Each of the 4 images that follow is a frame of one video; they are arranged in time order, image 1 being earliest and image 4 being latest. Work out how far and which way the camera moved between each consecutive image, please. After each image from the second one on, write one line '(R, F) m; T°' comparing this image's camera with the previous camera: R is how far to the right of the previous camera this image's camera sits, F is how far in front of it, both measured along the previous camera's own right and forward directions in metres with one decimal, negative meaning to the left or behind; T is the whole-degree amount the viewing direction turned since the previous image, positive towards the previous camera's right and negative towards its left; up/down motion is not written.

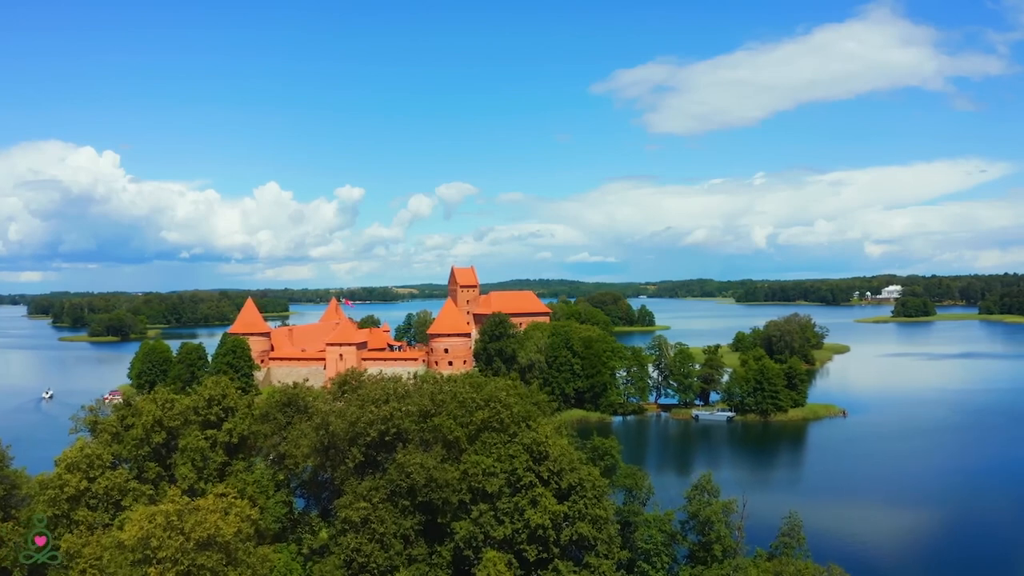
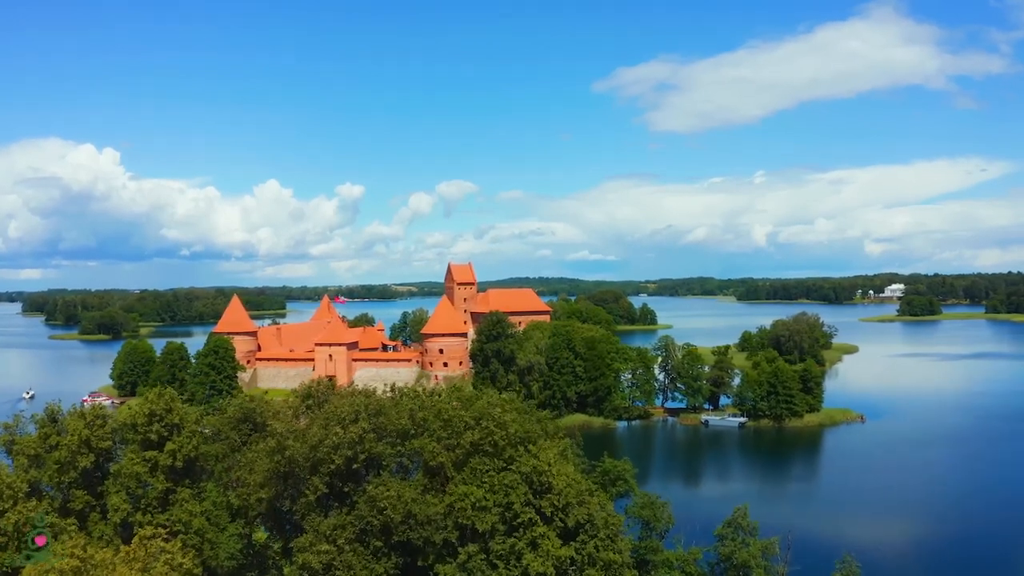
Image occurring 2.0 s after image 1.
(+0.1, +2.9) m; 0°
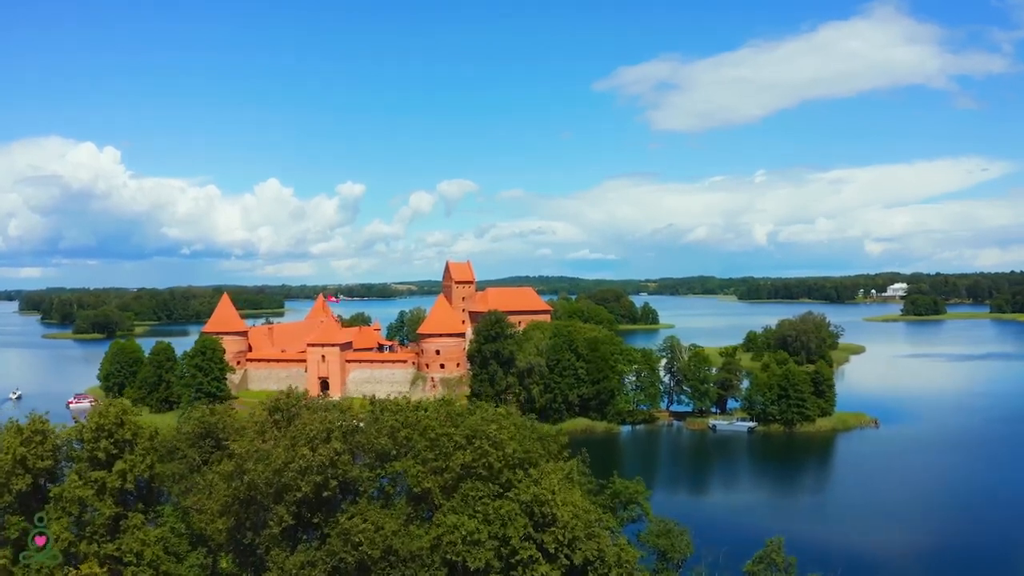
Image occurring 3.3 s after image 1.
(0.0, +2.0) m; 0°
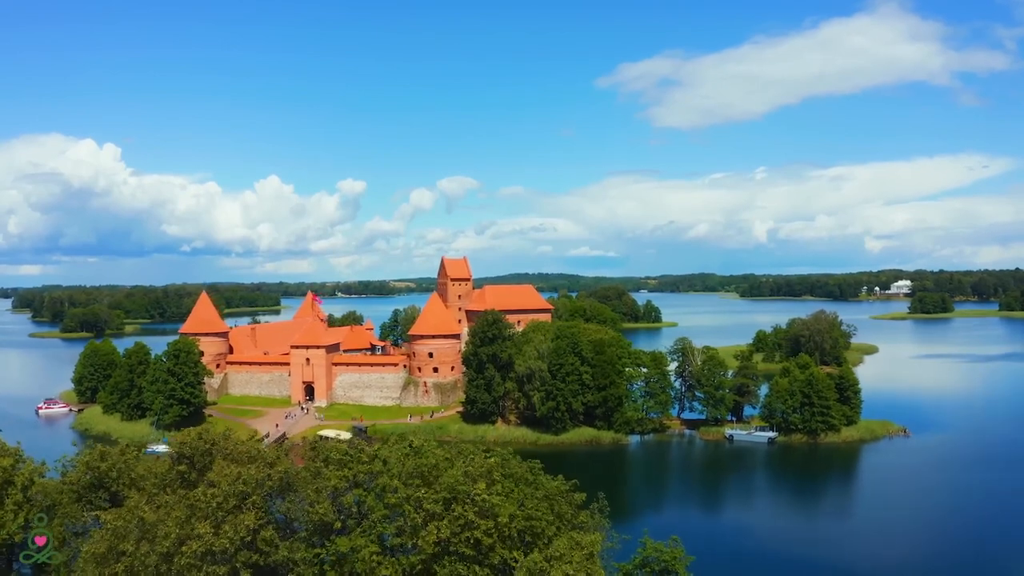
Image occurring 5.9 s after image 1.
(+0.1, +3.7) m; 0°
